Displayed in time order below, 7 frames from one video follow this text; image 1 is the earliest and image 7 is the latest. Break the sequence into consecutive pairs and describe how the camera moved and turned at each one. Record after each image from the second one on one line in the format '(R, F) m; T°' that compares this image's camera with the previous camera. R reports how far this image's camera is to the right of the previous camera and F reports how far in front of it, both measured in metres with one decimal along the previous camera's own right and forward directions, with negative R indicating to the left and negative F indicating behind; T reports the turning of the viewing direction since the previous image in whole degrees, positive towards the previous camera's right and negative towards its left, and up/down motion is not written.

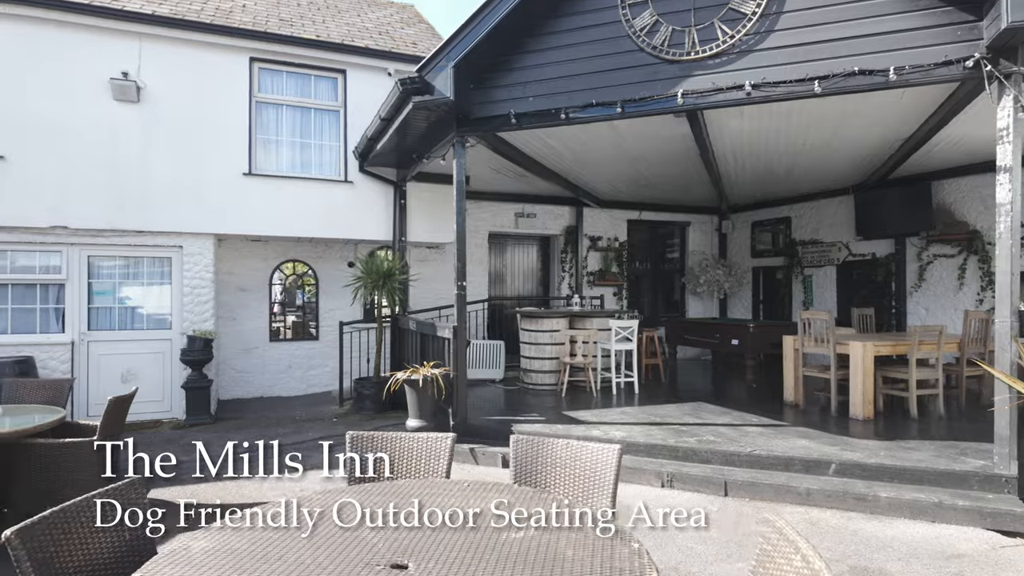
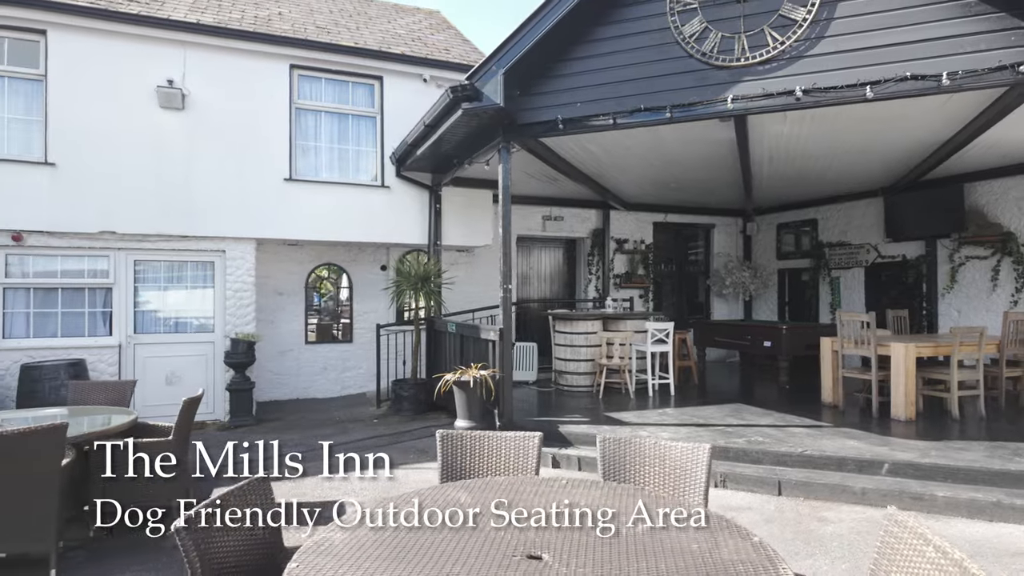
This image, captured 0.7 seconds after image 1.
(-0.4, -0.1) m; -1°
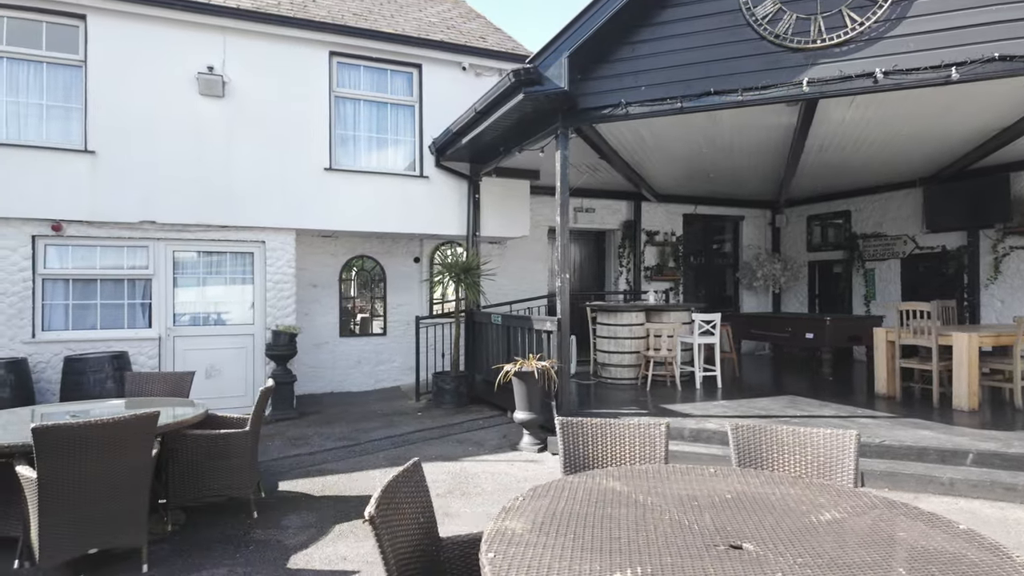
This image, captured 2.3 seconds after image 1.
(-0.6, +0.1) m; 0°
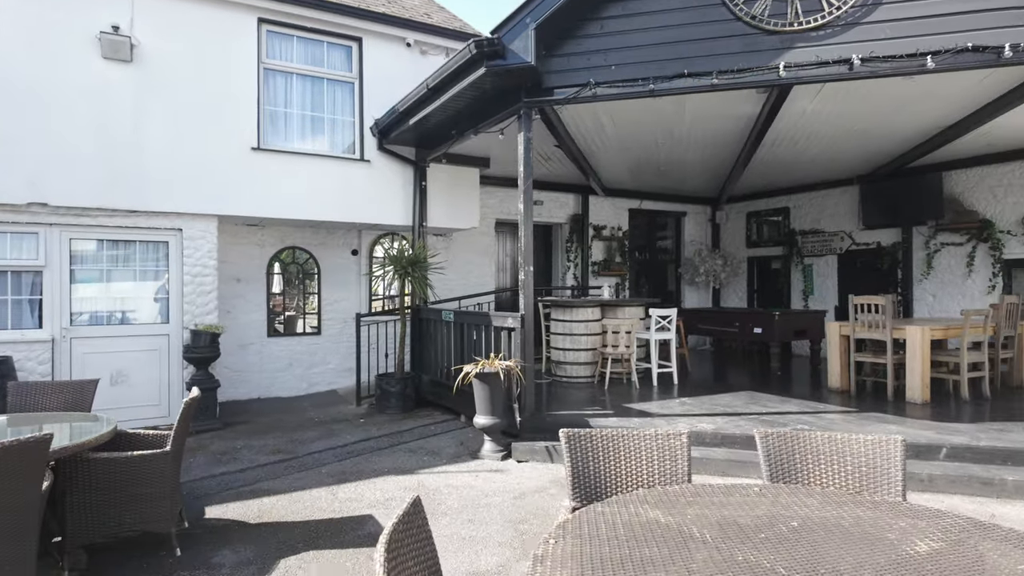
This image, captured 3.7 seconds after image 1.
(-0.3, +0.5) m; +7°
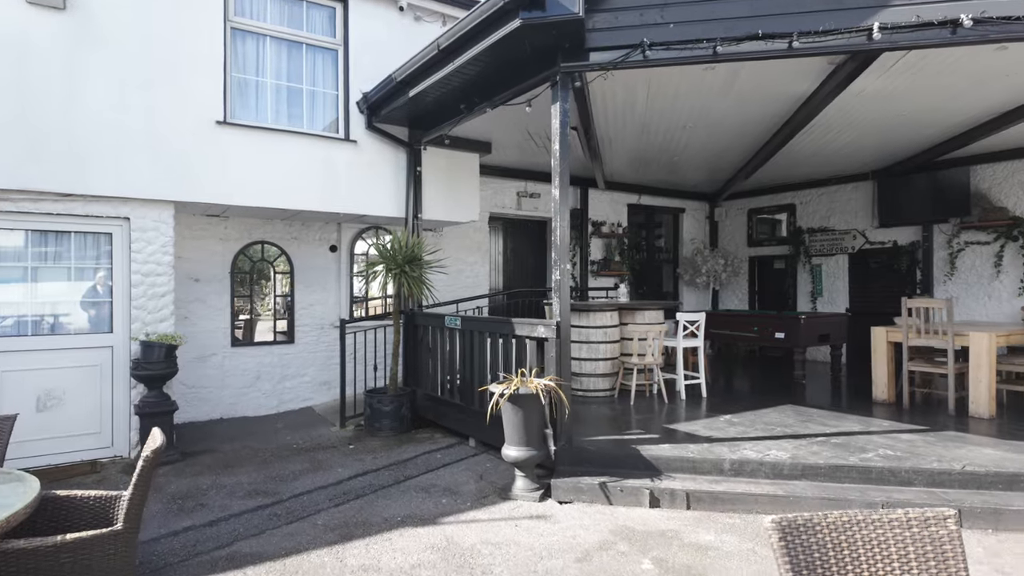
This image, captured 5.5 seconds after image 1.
(-0.6, +0.9) m; +4°
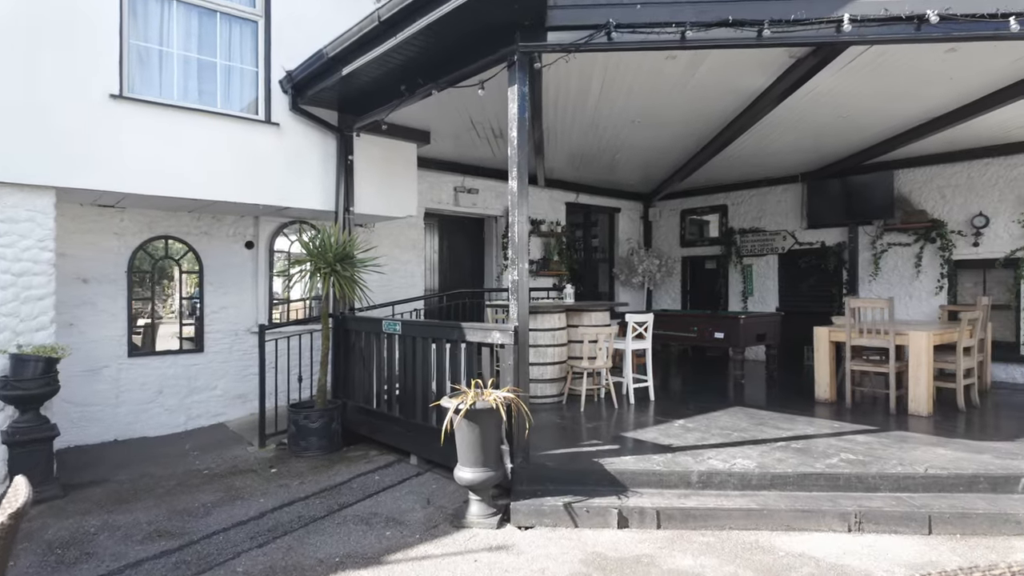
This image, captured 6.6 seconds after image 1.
(-0.2, +0.4) m; +8°
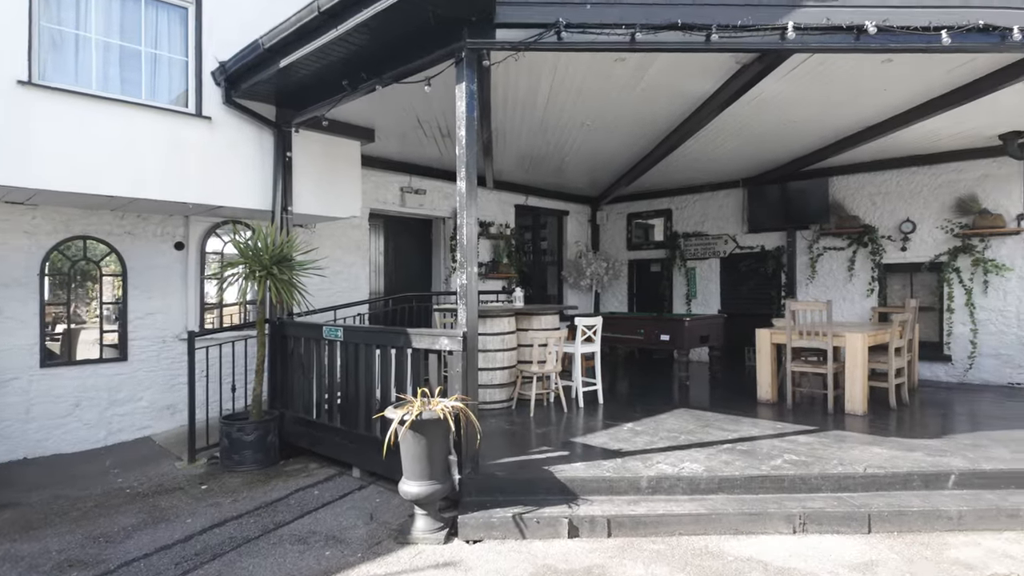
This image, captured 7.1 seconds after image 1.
(0.0, +0.1) m; +5°
